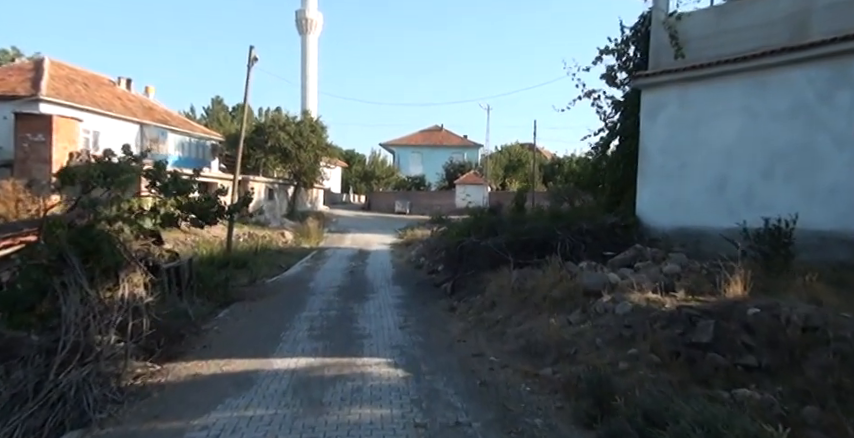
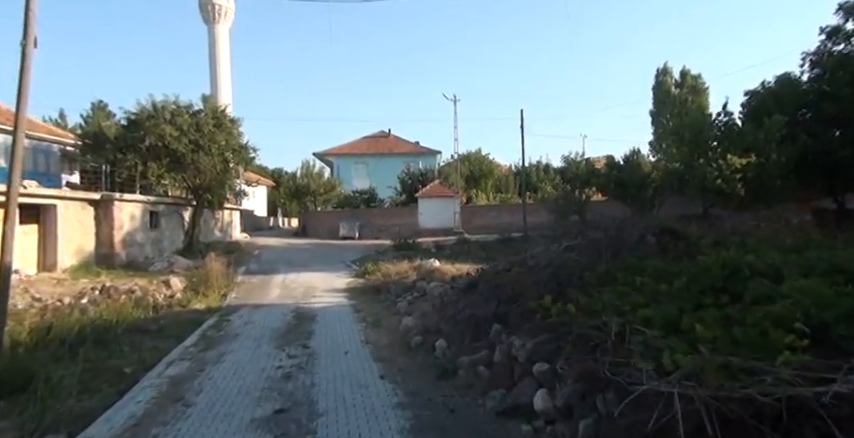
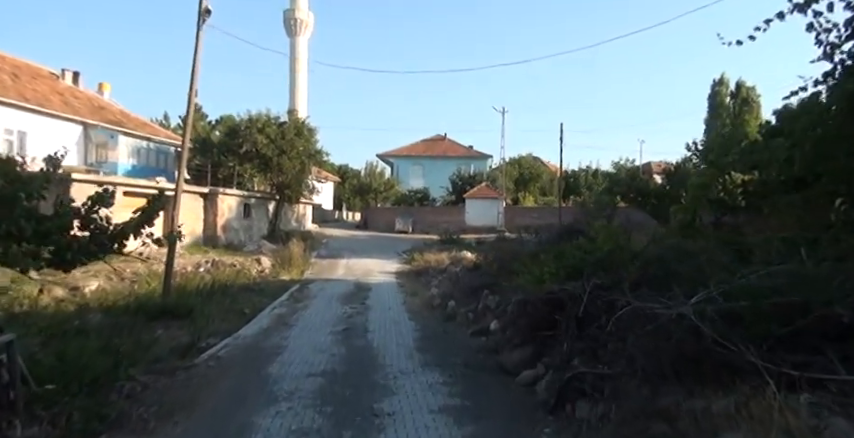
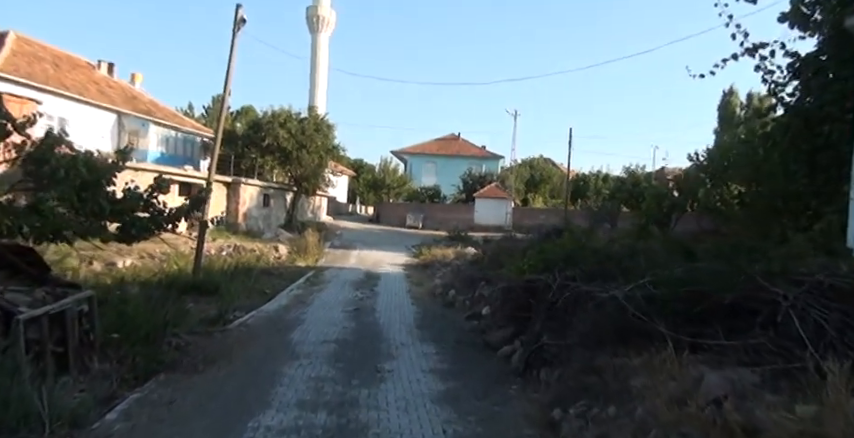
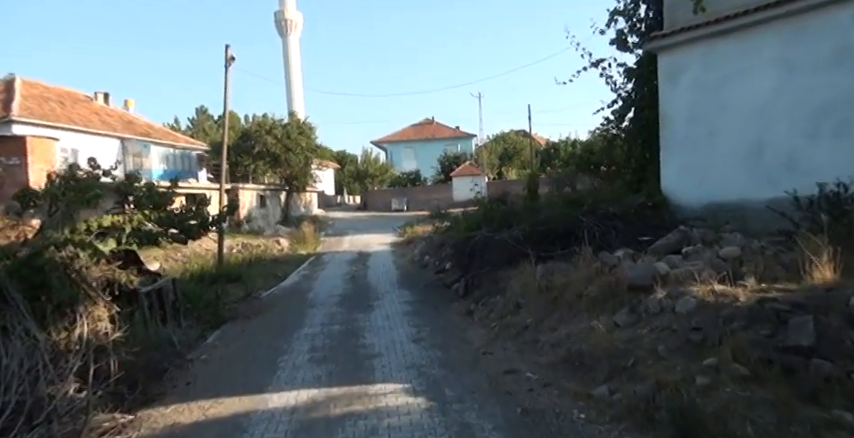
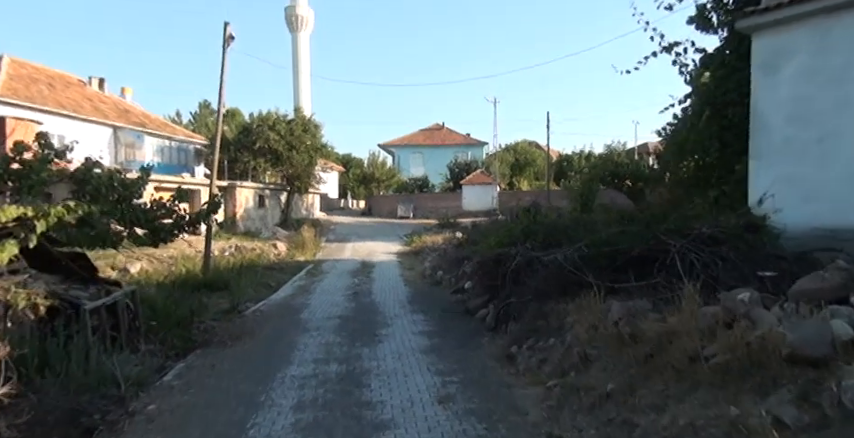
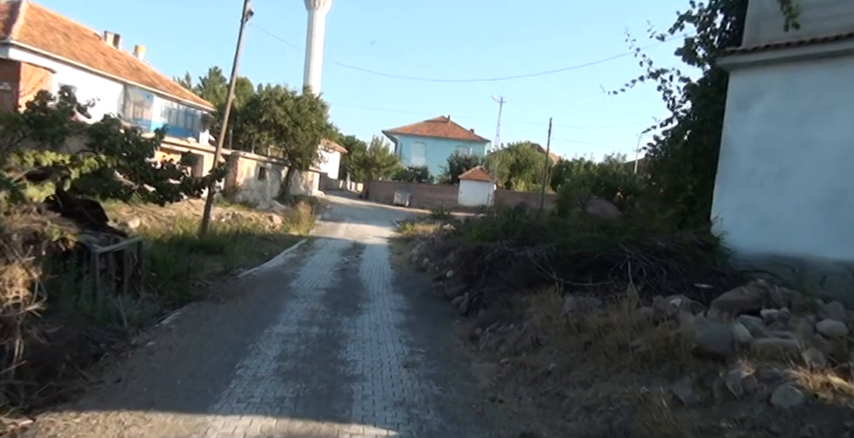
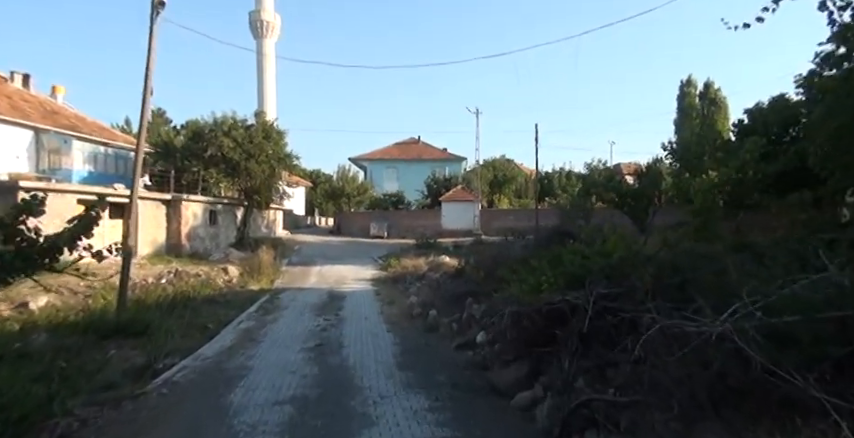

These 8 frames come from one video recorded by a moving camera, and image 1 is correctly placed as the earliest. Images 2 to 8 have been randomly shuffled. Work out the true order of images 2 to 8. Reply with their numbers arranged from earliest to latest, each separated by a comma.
5, 7, 6, 4, 3, 8, 2
